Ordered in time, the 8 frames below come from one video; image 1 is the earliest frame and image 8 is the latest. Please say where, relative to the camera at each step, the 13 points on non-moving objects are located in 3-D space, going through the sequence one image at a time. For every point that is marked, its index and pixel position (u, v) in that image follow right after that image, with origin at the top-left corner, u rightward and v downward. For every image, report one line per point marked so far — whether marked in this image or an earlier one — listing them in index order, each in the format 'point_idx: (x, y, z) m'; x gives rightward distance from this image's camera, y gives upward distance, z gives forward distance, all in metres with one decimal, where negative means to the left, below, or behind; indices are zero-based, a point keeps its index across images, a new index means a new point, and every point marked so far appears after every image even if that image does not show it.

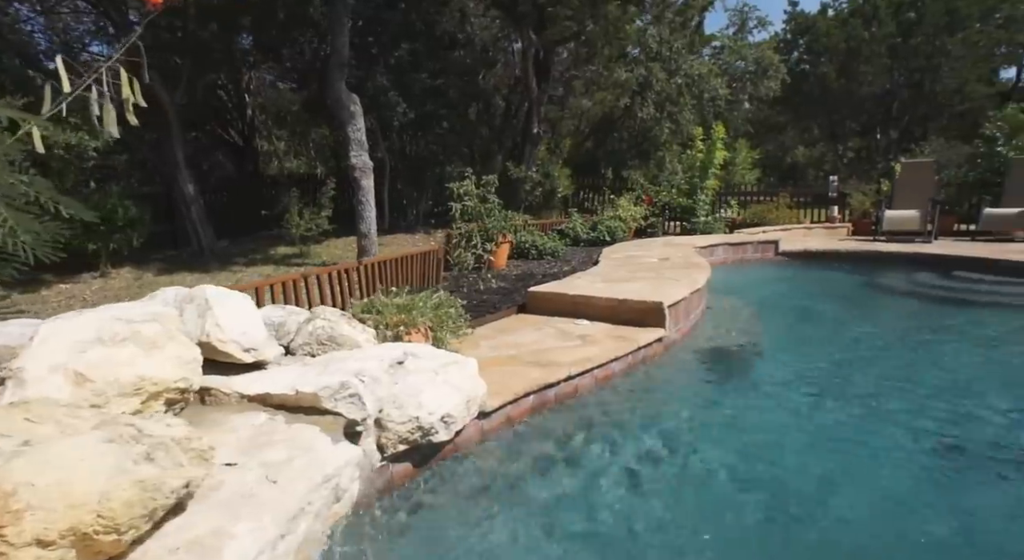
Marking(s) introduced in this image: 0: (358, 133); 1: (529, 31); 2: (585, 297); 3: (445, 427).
0: (-2.4, +2.3, +7.9) m
1: (+0.2, +5.3, +11.0) m
2: (+0.8, -0.2, +5.5) m
3: (-0.4, -0.9, +3.3) m
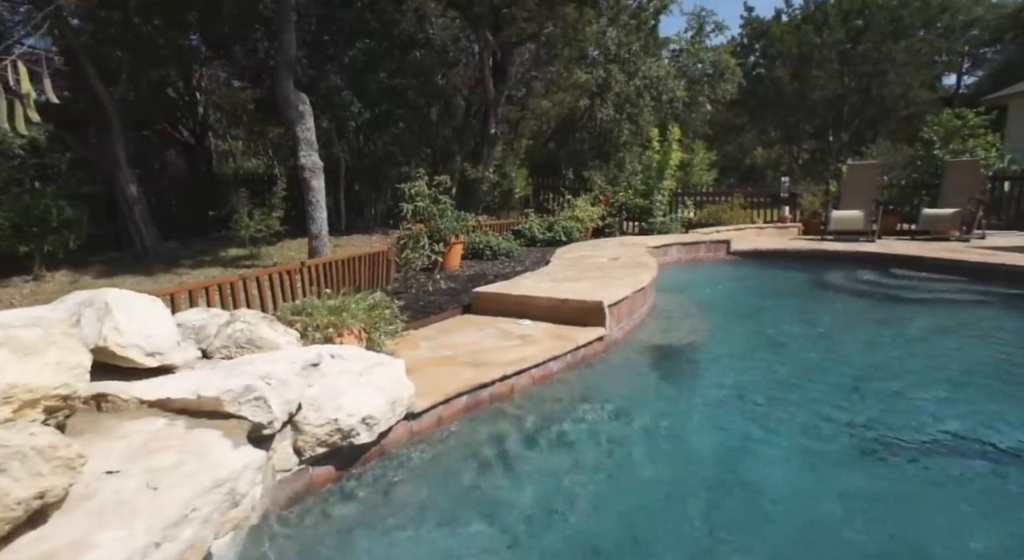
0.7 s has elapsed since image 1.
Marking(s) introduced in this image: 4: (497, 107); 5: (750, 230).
0: (-3.1, +2.3, +7.8) m
1: (-0.7, +5.3, +11.0) m
2: (+0.2, -0.2, +5.5) m
3: (-0.9, -1.0, +3.3) m
4: (-0.5, +4.1, +12.2) m
5: (+5.1, +1.1, +11.0) m
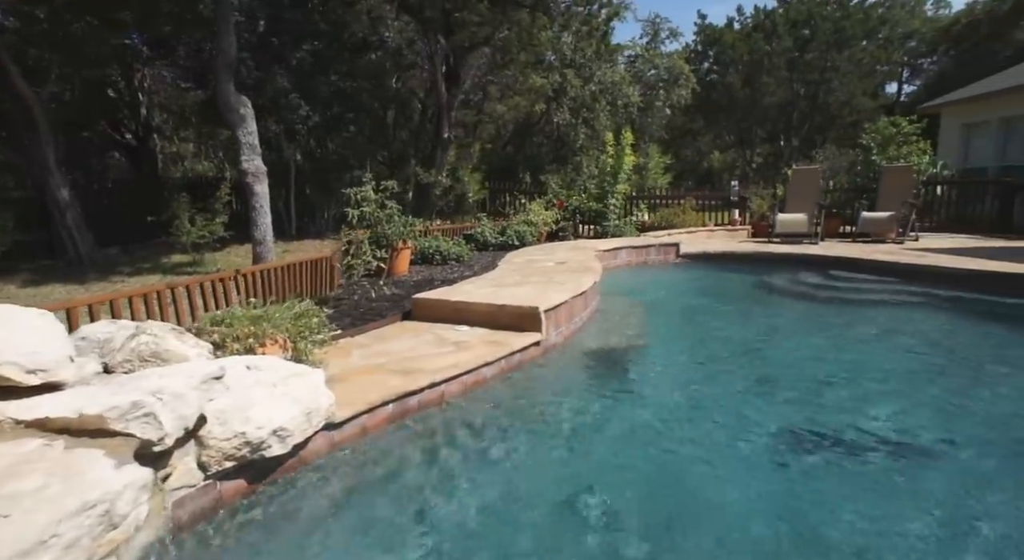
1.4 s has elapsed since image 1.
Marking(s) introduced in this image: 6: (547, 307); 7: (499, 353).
0: (-4.0, +2.2, +7.7) m
1: (-1.7, +5.2, +10.9) m
2: (-0.5, -0.2, +5.5) m
3: (-1.5, -1.0, +3.2) m
4: (-1.6, +4.0, +12.2) m
5: (+4.2, +1.0, +11.3) m
6: (+0.4, -0.3, +5.4) m
7: (-0.1, -0.7, +4.8) m
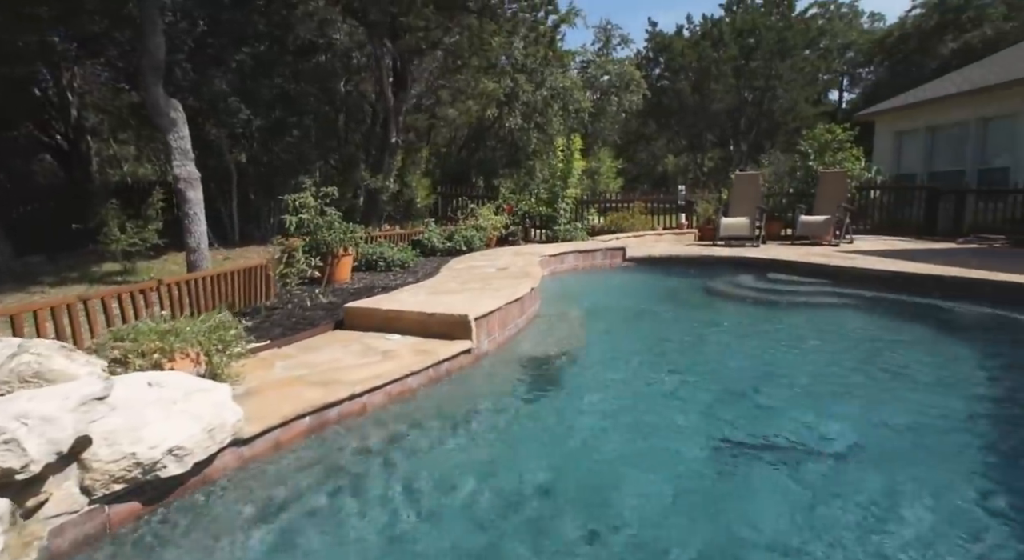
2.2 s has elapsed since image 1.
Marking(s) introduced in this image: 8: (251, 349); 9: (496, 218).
0: (-4.8, +2.0, +7.4) m
1: (-2.8, +5.1, +10.8) m
2: (-1.2, -0.3, +5.5) m
3: (-2.1, -1.1, +3.1) m
4: (-2.7, +3.9, +12.1) m
5: (+3.1, +1.0, +11.5) m
6: (-0.4, -0.4, +5.4) m
7: (-0.8, -0.8, +4.8) m
8: (-2.5, -0.7, +4.7) m
9: (-0.3, +1.3, +10.6) m
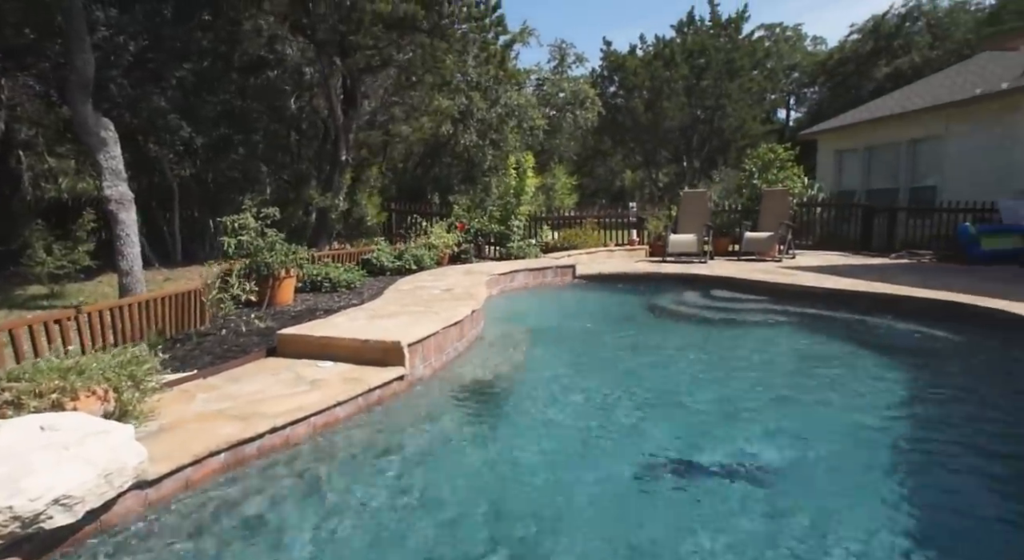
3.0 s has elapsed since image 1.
0: (-5.7, +1.7, +7.2) m
1: (-3.8, +4.7, +10.8) m
2: (-1.9, -0.6, +5.4) m
3: (-2.6, -1.3, +3.0) m
4: (-3.8, +3.5, +12.0) m
5: (+2.0, +0.6, +11.6) m
6: (-1.1, -0.6, +5.4) m
7: (-1.5, -1.0, +4.7) m
8: (-3.1, -0.9, +4.6) m
9: (-1.3, +0.9, +10.6) m
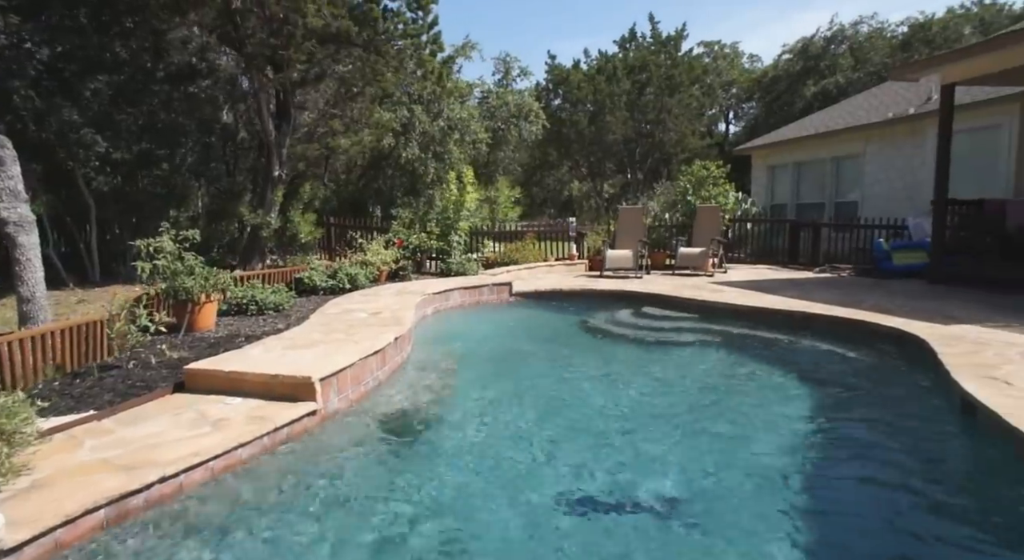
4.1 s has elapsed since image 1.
0: (-6.7, +1.3, +6.8) m
1: (-5.1, +4.4, +10.5) m
2: (-2.8, -1.0, +5.3) m
3: (-3.3, -1.7, +2.8) m
4: (-5.2, +3.1, +11.7) m
5: (+0.7, +0.3, +11.8) m
6: (-1.9, -1.0, +5.3) m
7: (-2.3, -1.4, +4.6) m
8: (-3.9, -1.3, +4.3) m
9: (-2.6, +0.6, +10.5) m
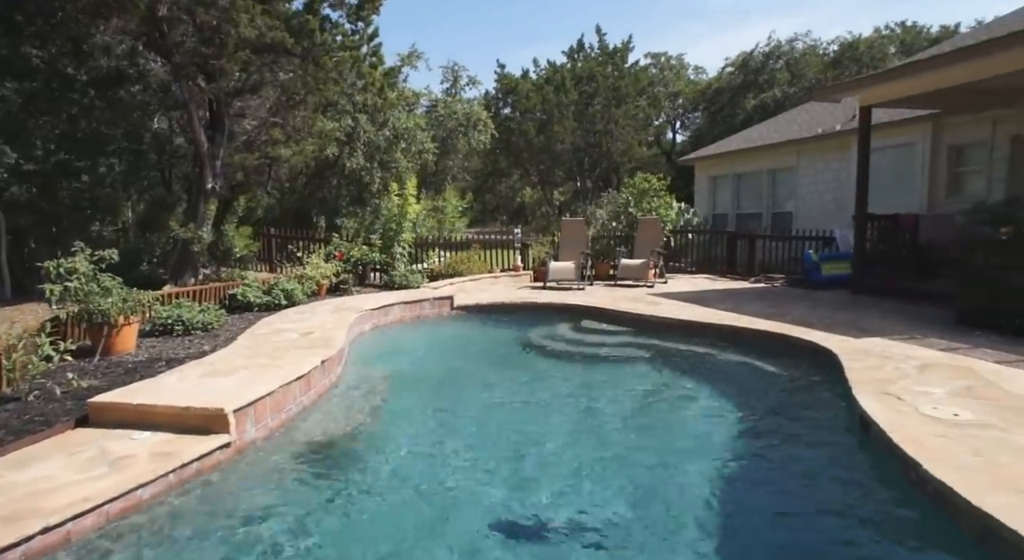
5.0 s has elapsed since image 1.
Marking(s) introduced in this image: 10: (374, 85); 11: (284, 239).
0: (-7.6, +1.0, +6.3) m
1: (-6.3, +4.1, +10.1) m
2: (-3.6, -1.2, +5.0) m
3: (-3.9, -2.0, +2.5) m
4: (-6.5, +2.8, +11.3) m
5: (-0.6, 0.0, +11.8) m
6: (-2.7, -1.2, +5.1) m
7: (-3.0, -1.7, +4.5) m
8: (-4.7, -1.6, +4.1) m
9: (-3.8, +0.3, +10.3) m
10: (-3.4, +4.9, +12.7) m
11: (-5.8, +1.0, +12.9) m
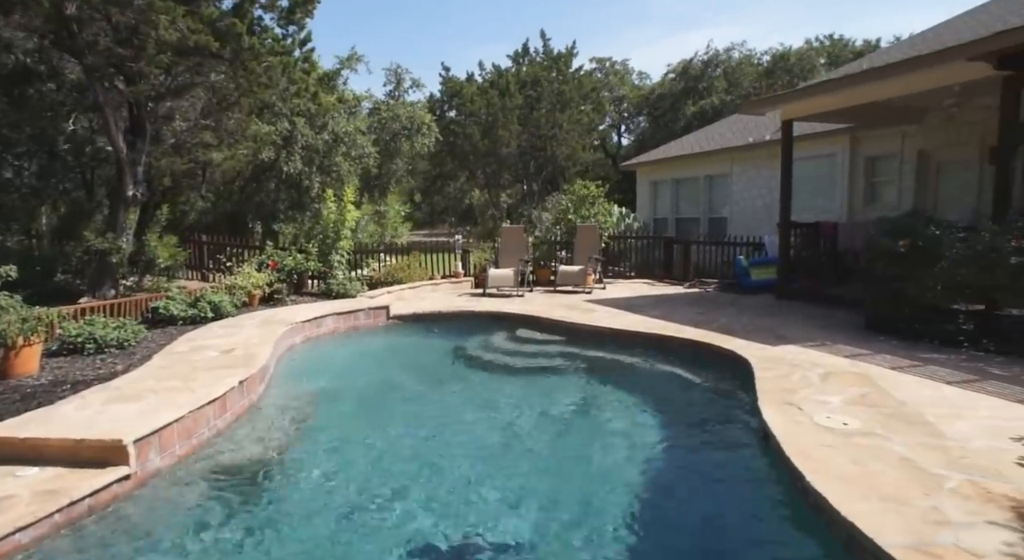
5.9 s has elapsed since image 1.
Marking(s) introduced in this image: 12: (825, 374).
0: (-8.5, +0.7, +5.7) m
1: (-7.6, +3.8, +9.6) m
2: (-4.4, -1.5, +4.8) m
3: (-4.6, -2.2, +2.3) m
4: (-7.8, +2.6, +10.8) m
5: (-1.9, -0.1, +11.7) m
6: (-3.6, -1.5, +4.9) m
7: (-3.8, -1.9, +4.2) m
8: (-5.4, -1.8, +3.7) m
9: (-5.0, +0.1, +10.0) m
10: (-4.9, +4.8, +12.4) m
11: (-7.2, +0.8, +12.5) m
12: (+3.9, -1.2, +6.3) m
